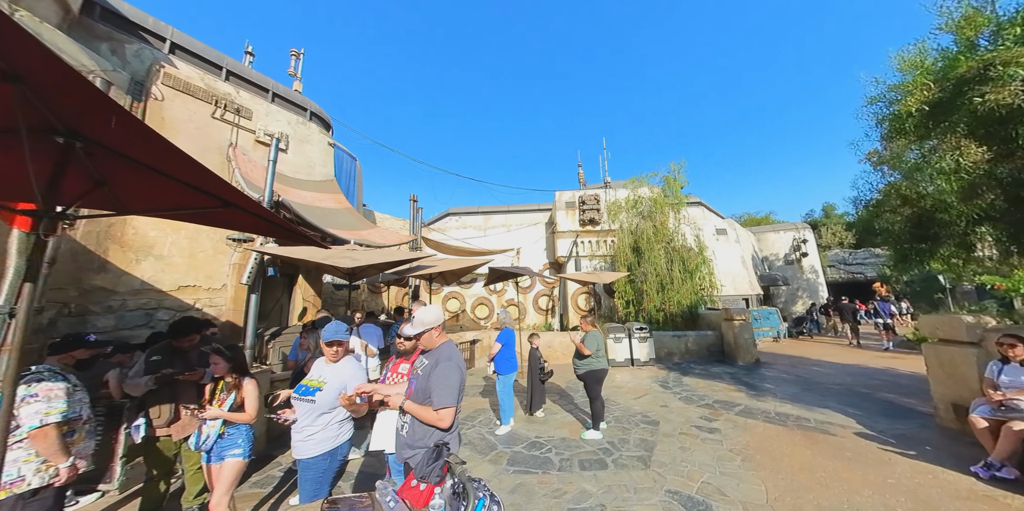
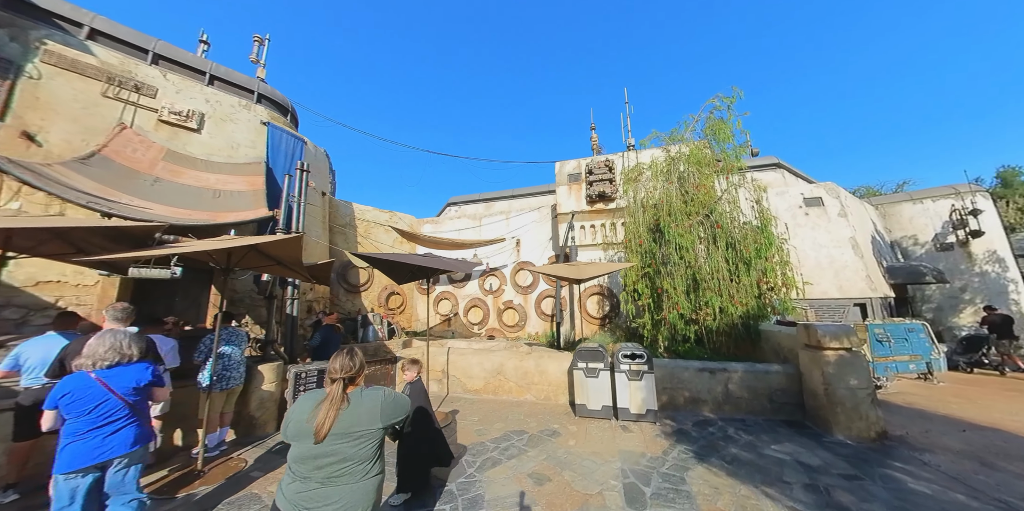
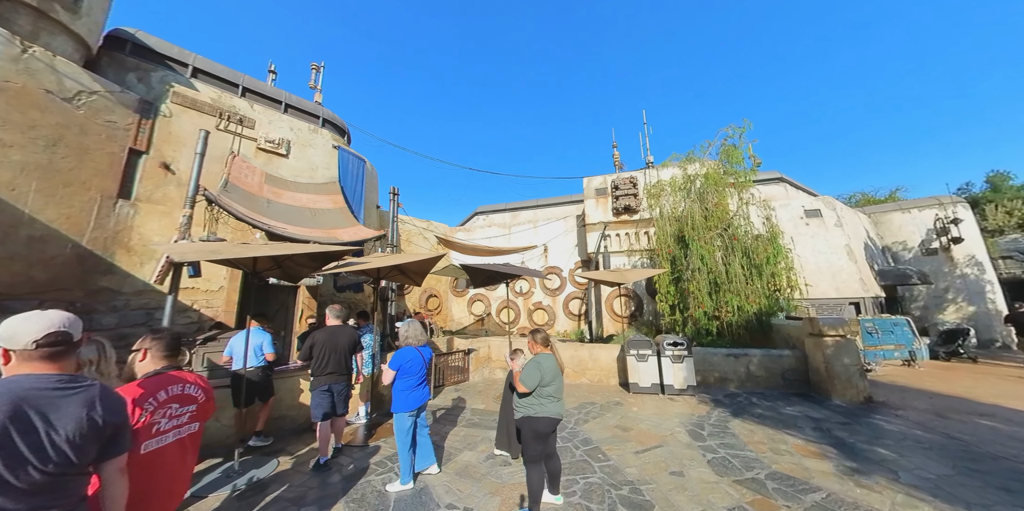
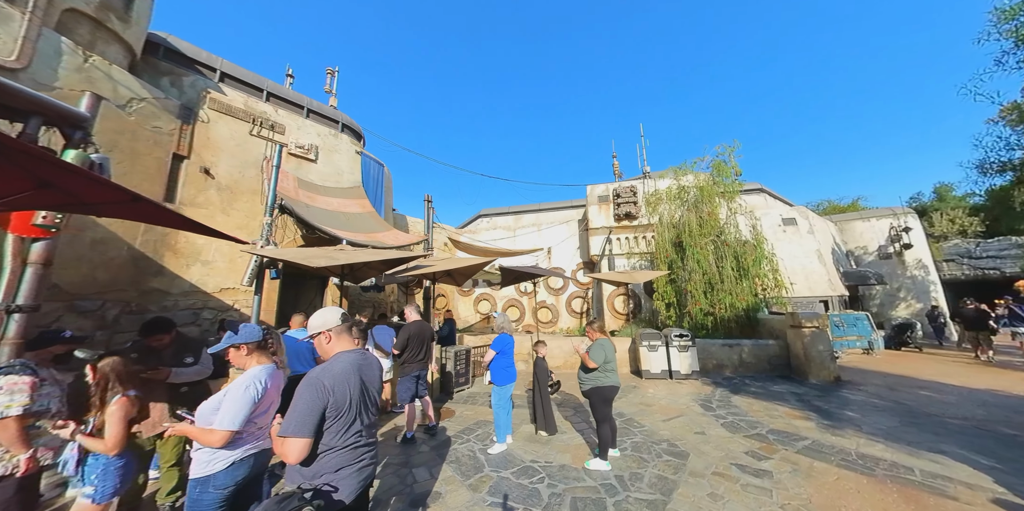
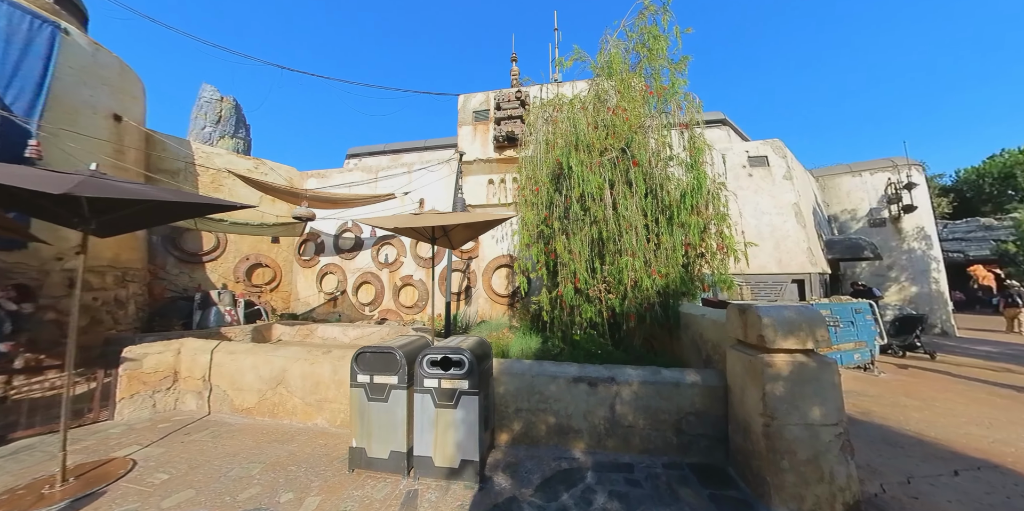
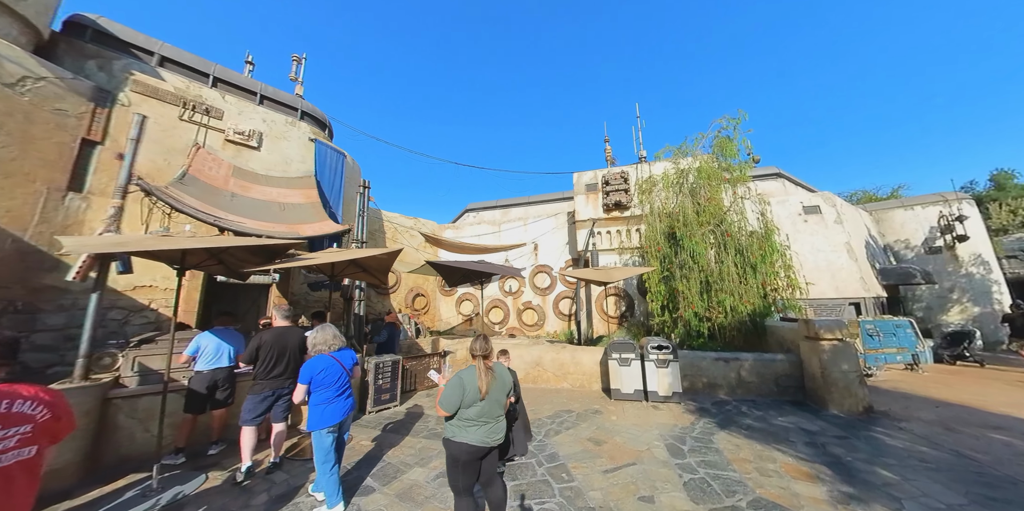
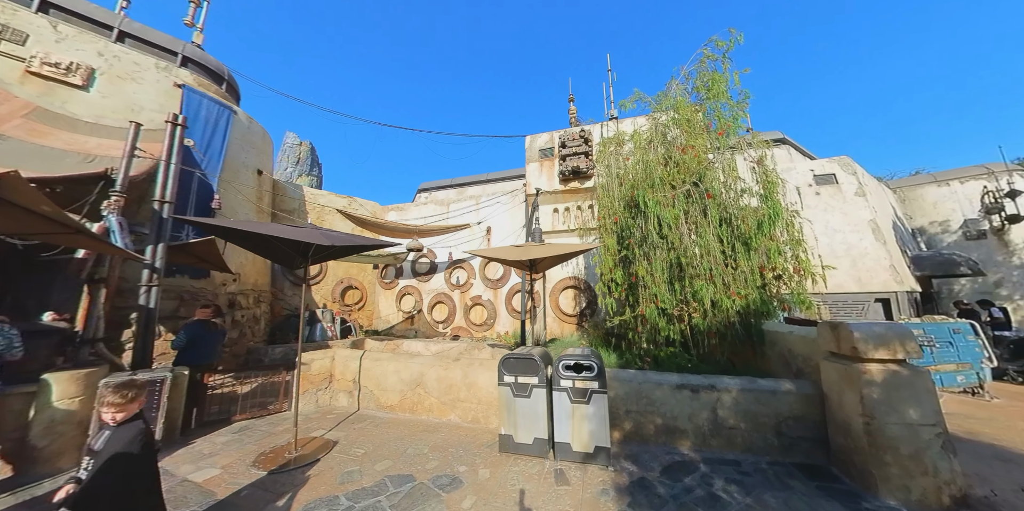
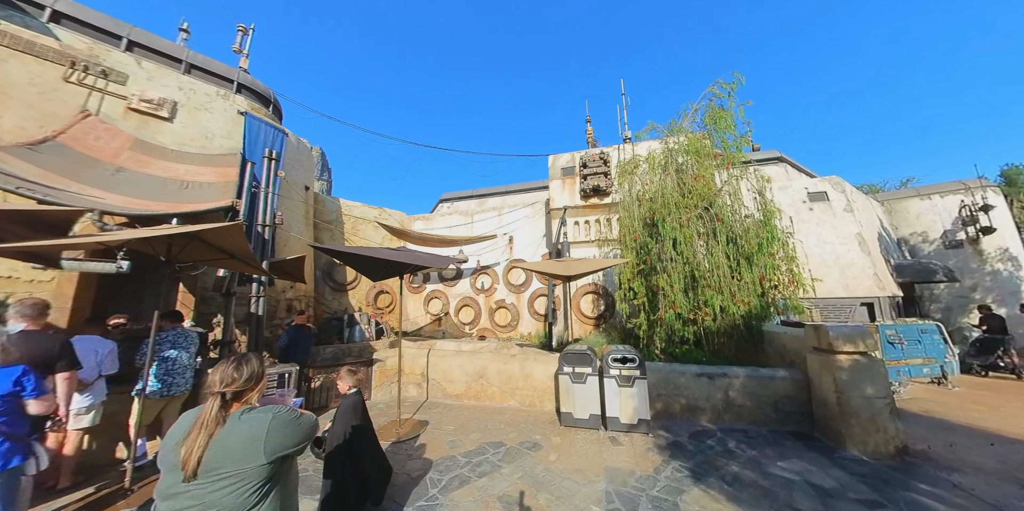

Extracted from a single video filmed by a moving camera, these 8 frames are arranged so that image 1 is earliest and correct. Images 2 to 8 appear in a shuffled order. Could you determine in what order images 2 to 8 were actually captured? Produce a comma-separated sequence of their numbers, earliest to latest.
4, 3, 6, 2, 8, 7, 5
